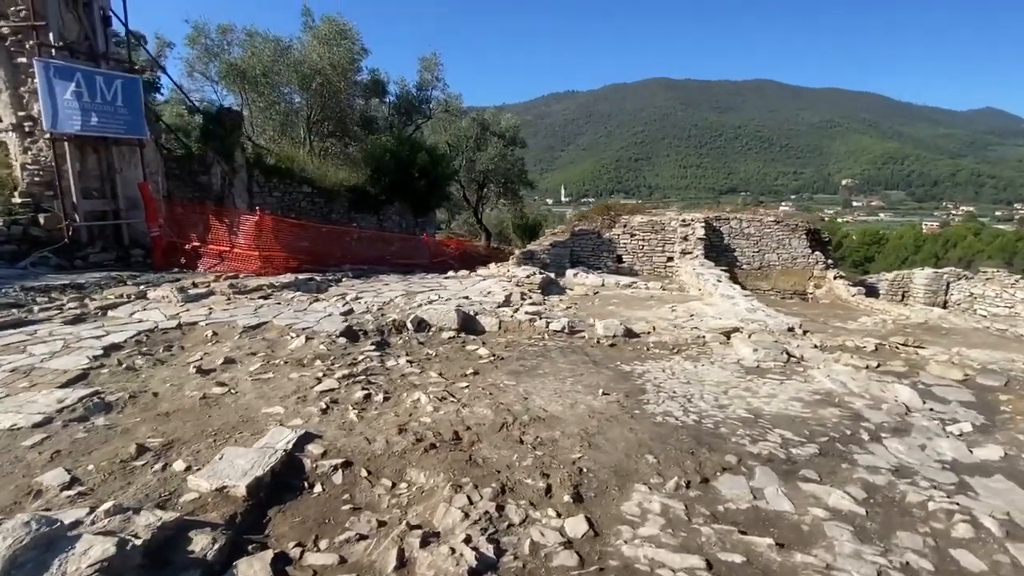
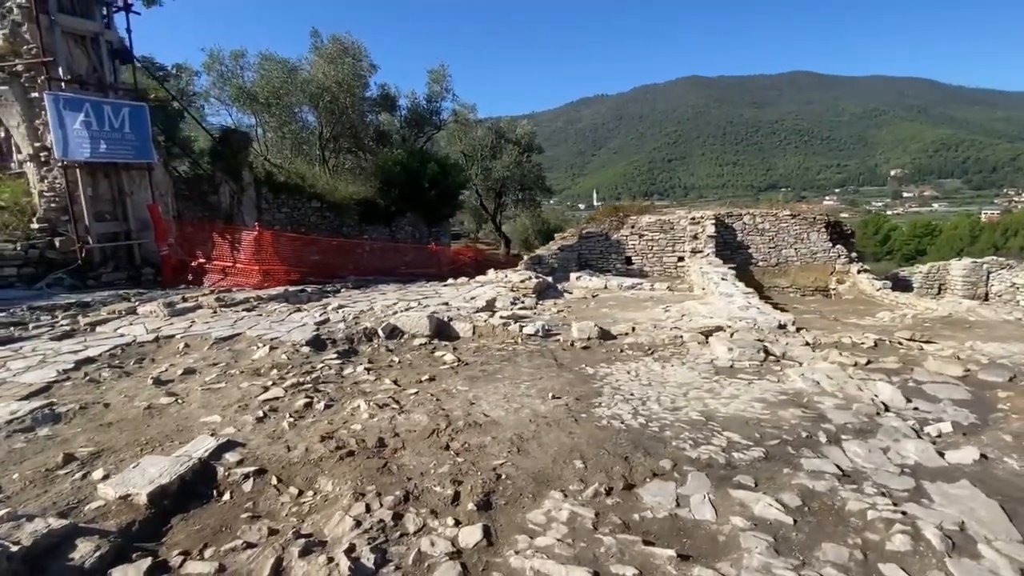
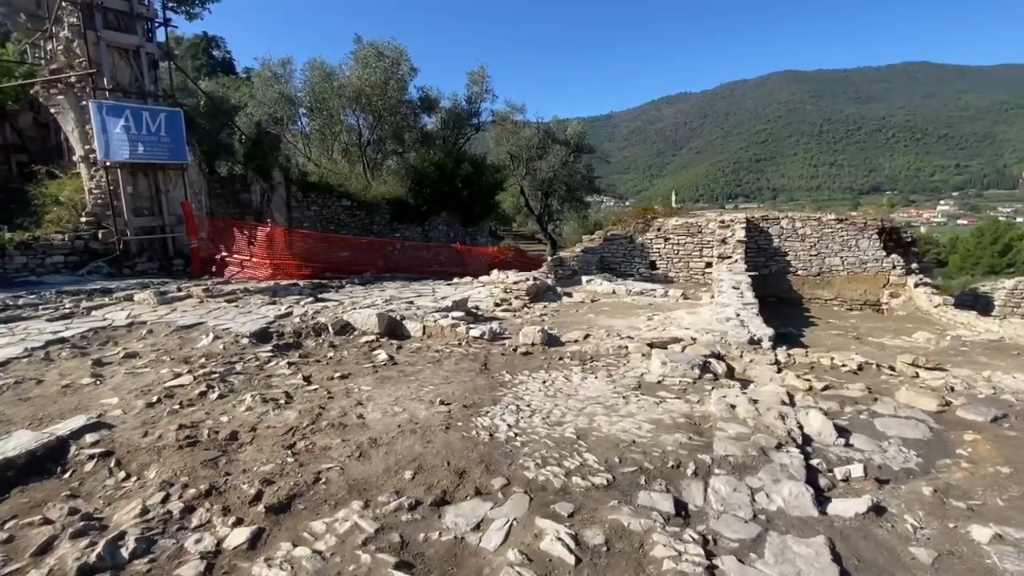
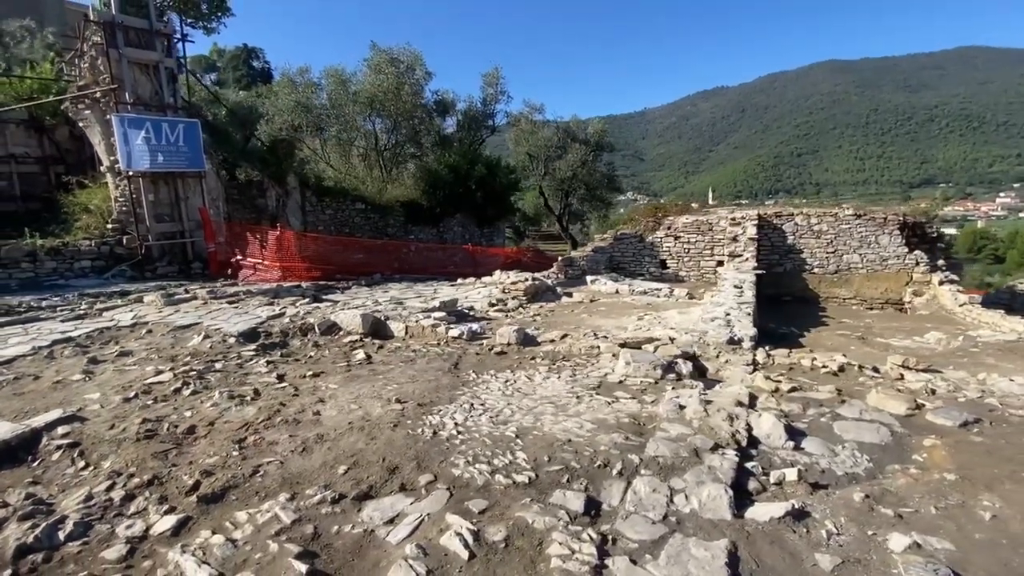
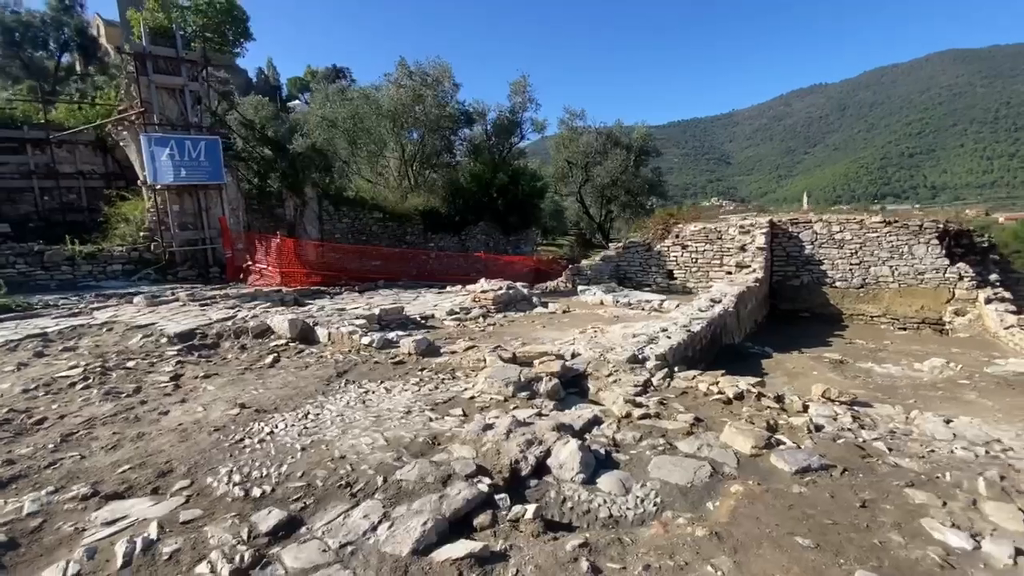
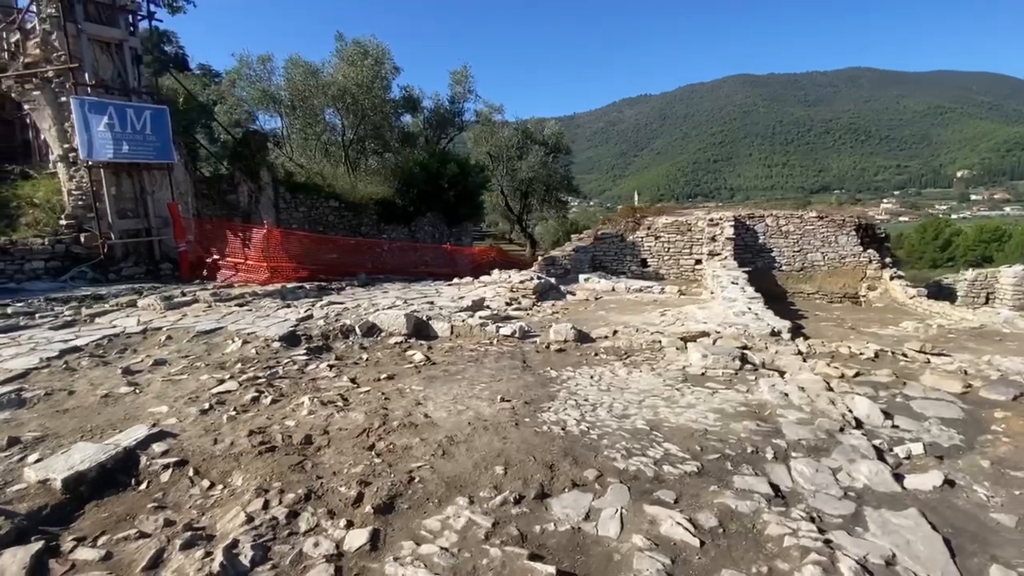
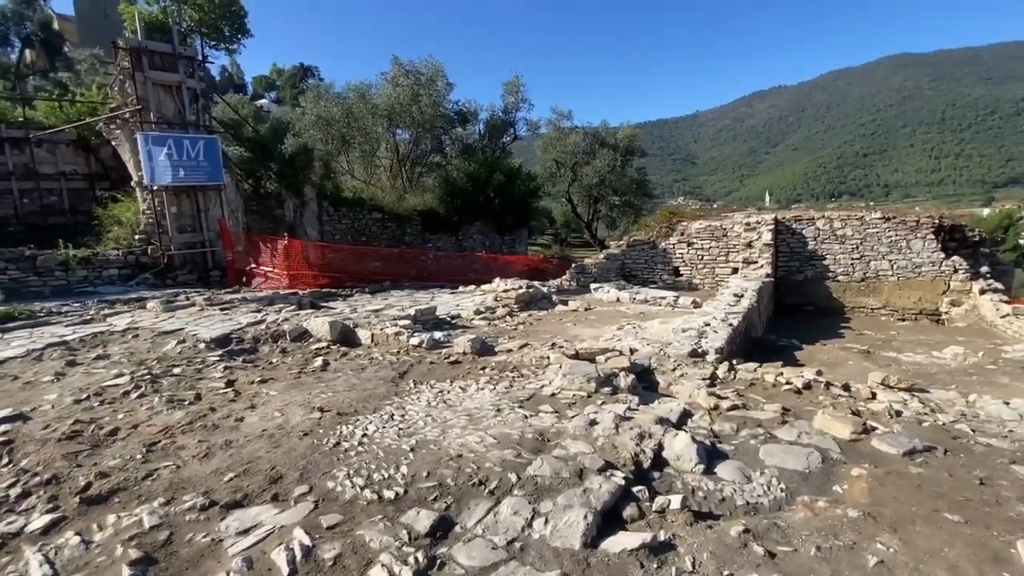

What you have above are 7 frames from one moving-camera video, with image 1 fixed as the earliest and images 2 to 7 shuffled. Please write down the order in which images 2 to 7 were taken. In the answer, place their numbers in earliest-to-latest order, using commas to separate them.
2, 6, 3, 4, 7, 5
